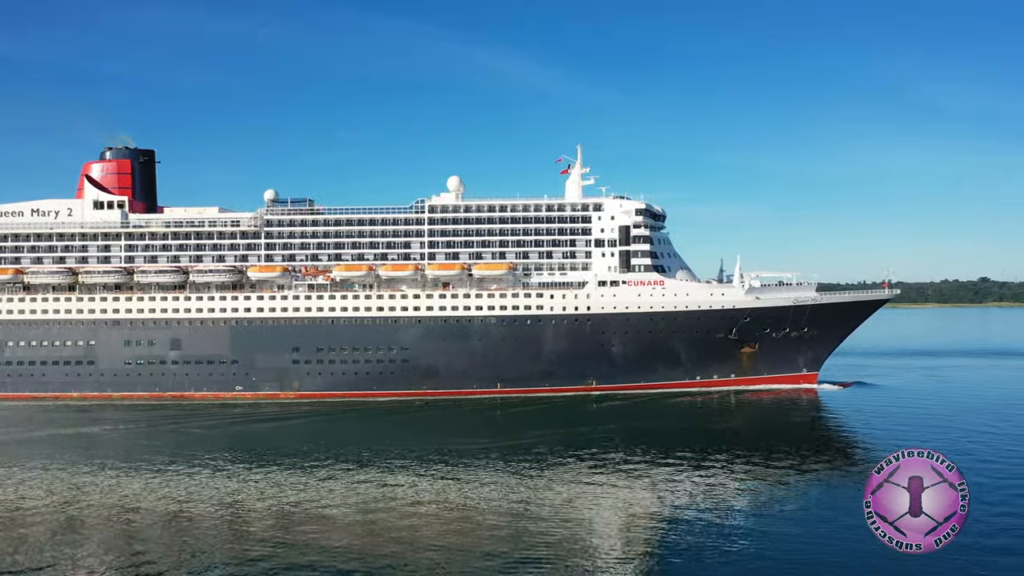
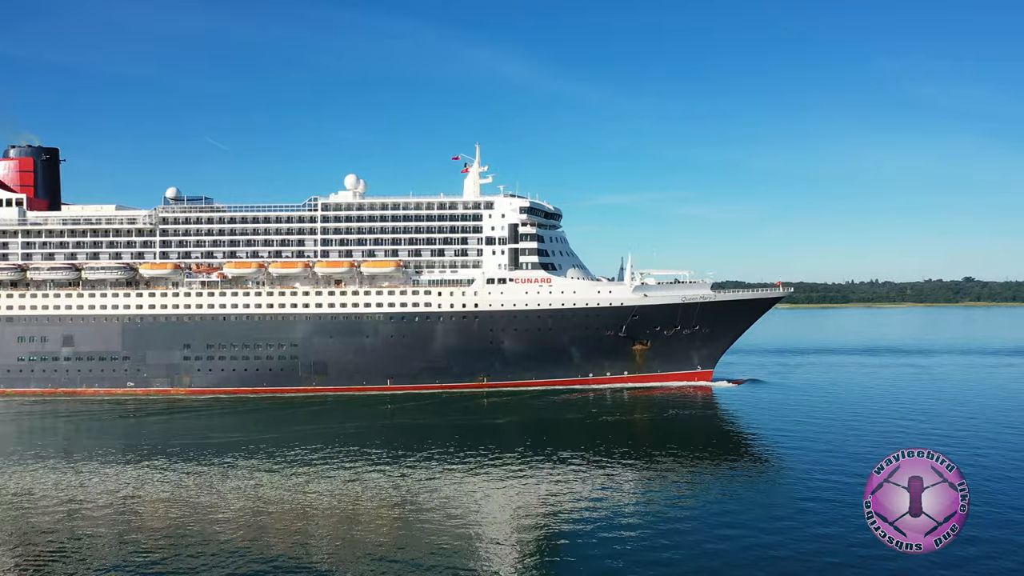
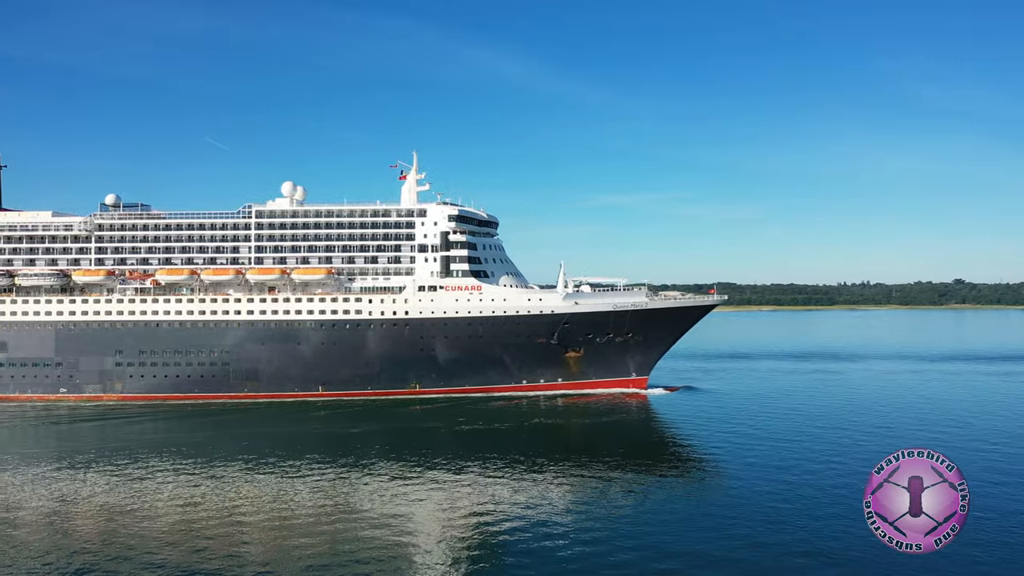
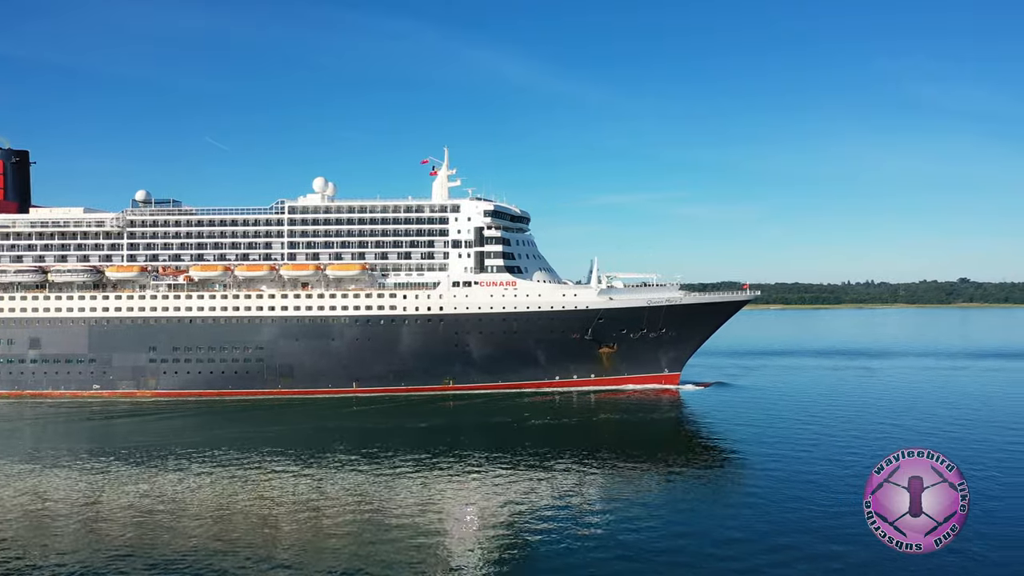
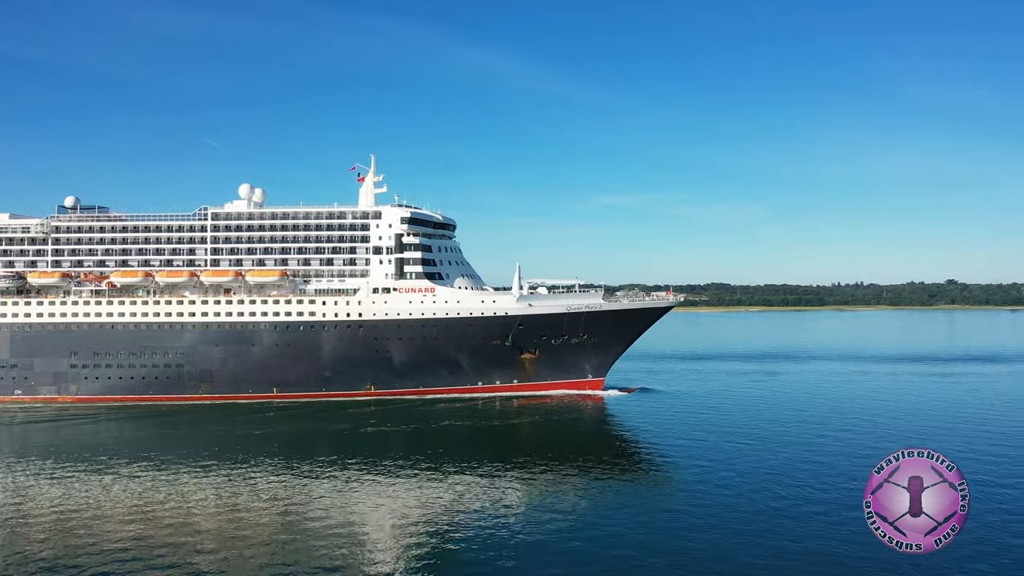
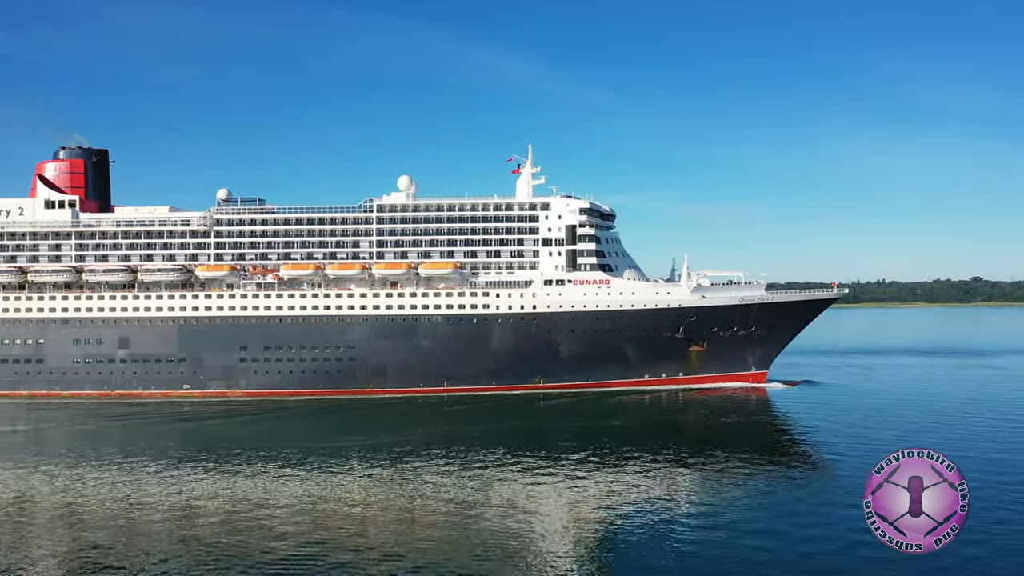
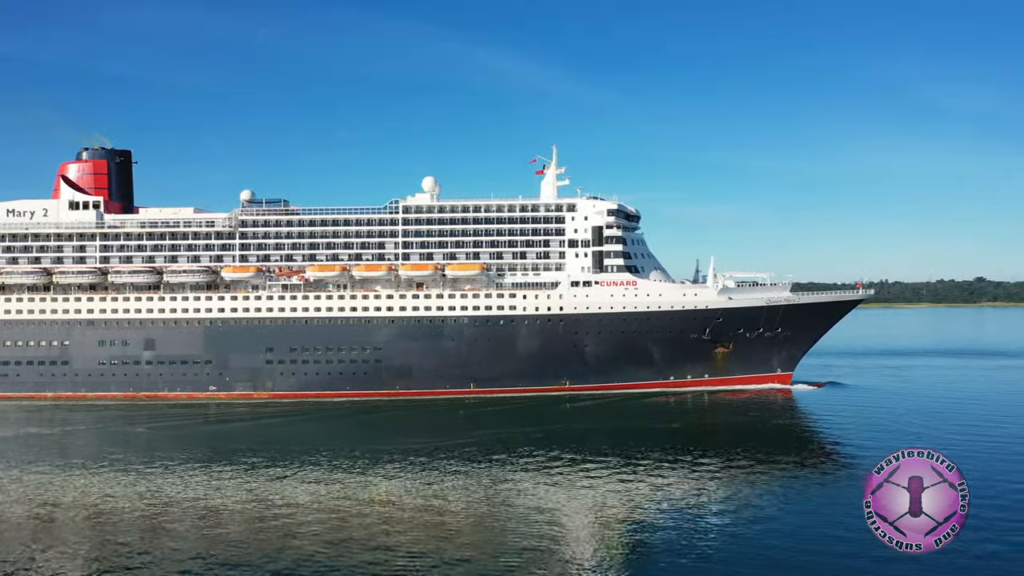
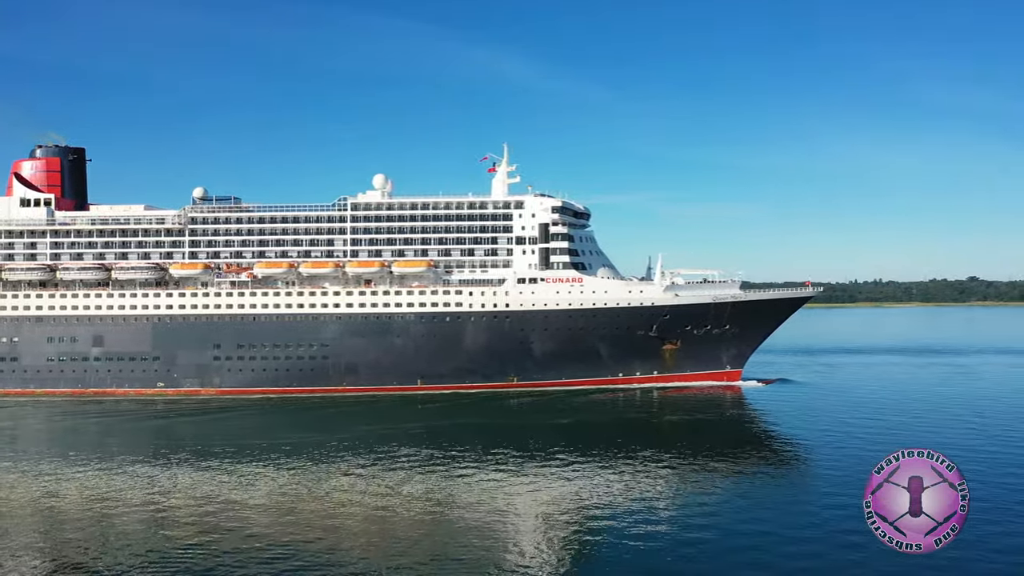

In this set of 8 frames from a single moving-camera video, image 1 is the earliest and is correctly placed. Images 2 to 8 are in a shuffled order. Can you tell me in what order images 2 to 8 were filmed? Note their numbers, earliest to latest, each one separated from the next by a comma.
7, 6, 8, 2, 4, 3, 5
